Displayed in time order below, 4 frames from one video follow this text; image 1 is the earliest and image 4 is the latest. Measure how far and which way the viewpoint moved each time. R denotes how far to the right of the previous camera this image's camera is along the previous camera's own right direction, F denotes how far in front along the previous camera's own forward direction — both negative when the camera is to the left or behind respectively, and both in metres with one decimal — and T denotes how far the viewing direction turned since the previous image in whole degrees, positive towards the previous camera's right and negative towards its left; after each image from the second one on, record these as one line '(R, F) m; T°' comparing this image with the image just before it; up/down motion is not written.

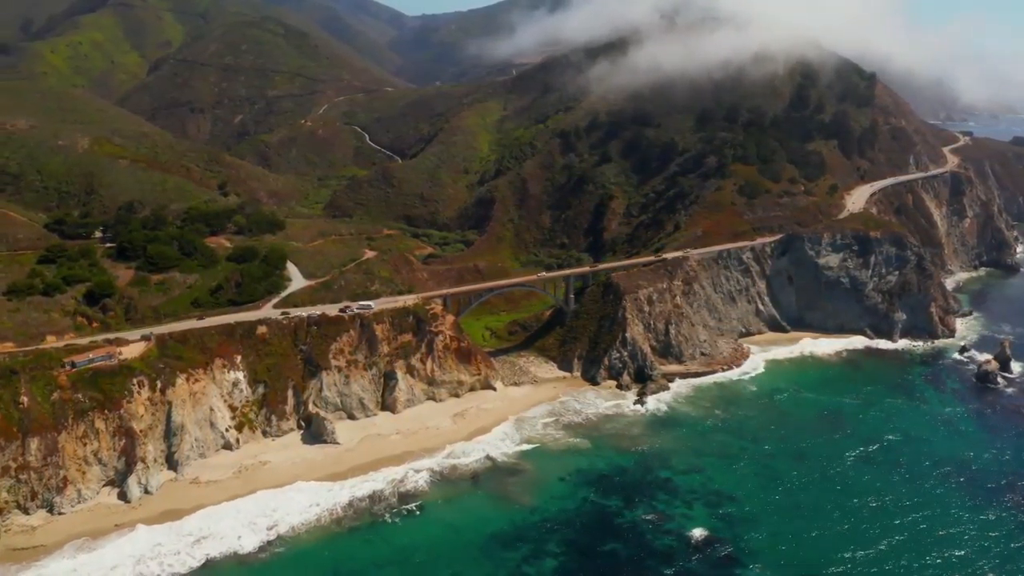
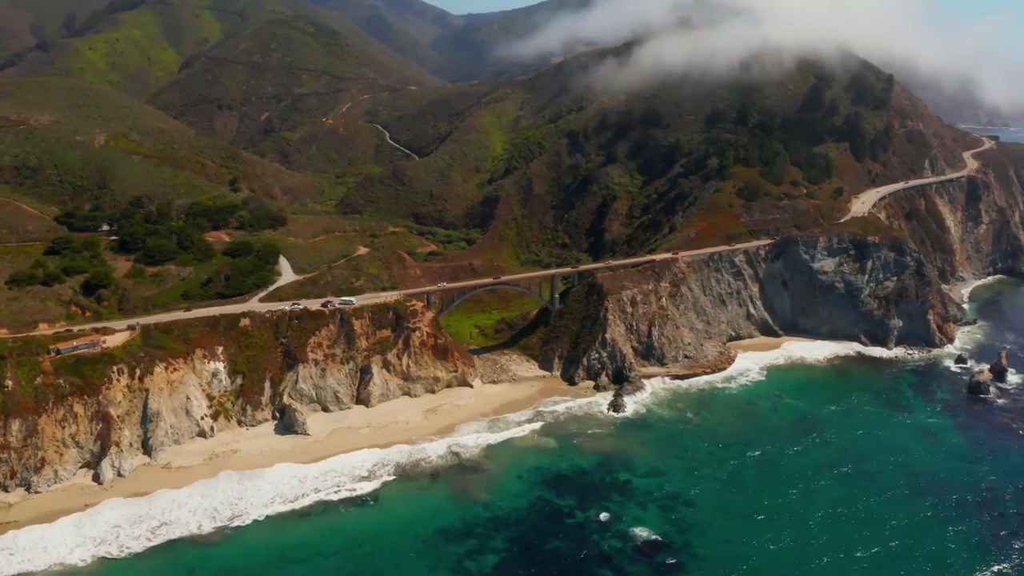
(+6.4, -0.6) m; -3°
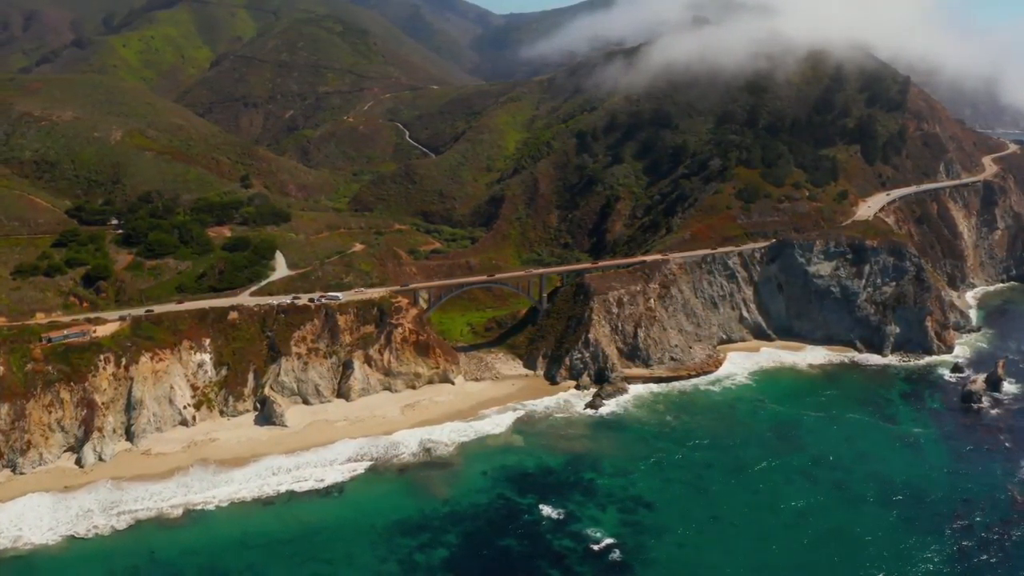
(+5.7, -0.4) m; -3°
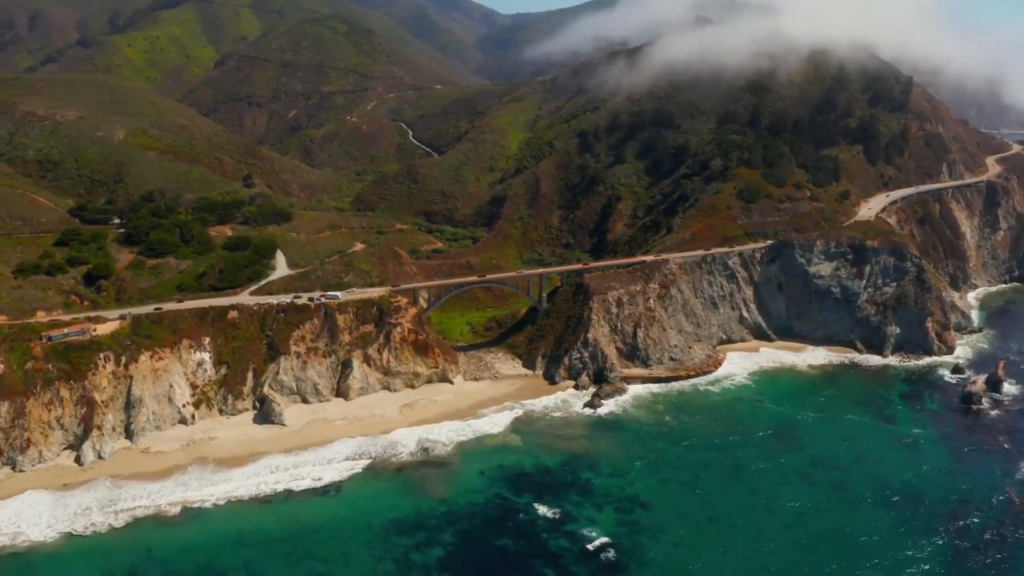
(+0.6, -0.1) m; 0°
